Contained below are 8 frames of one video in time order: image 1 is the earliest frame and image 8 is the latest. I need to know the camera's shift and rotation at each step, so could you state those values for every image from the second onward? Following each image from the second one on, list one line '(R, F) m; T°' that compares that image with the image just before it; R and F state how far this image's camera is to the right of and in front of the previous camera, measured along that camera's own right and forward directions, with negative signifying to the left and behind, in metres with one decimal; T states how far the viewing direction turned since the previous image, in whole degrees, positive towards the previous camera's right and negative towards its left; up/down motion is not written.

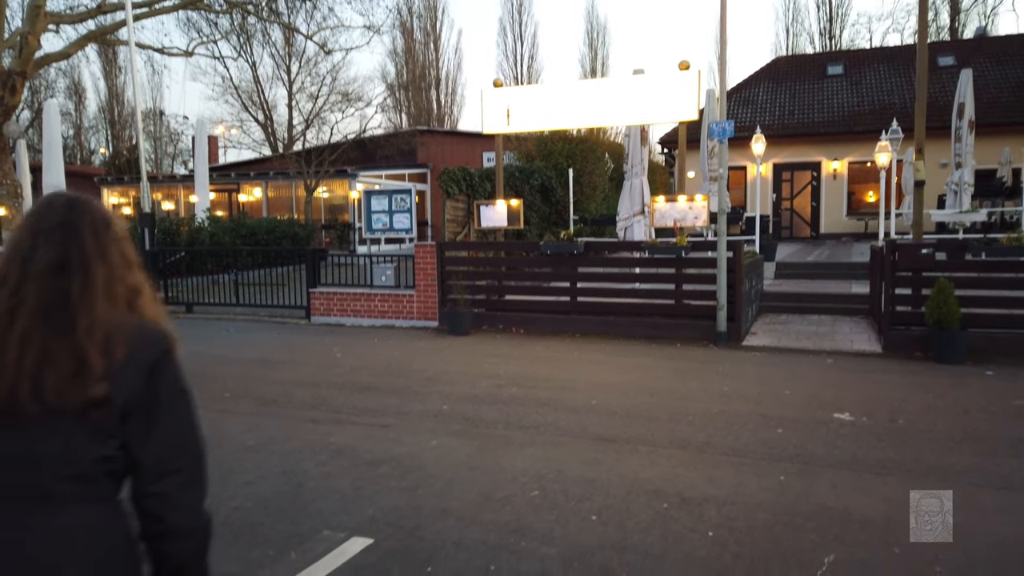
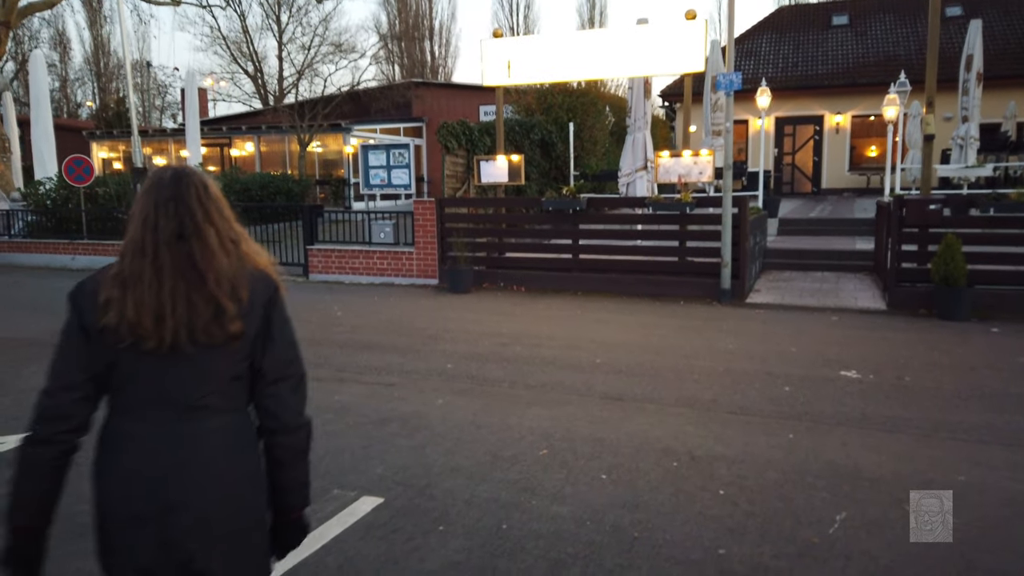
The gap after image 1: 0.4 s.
(-0.1, +0.1) m; 0°
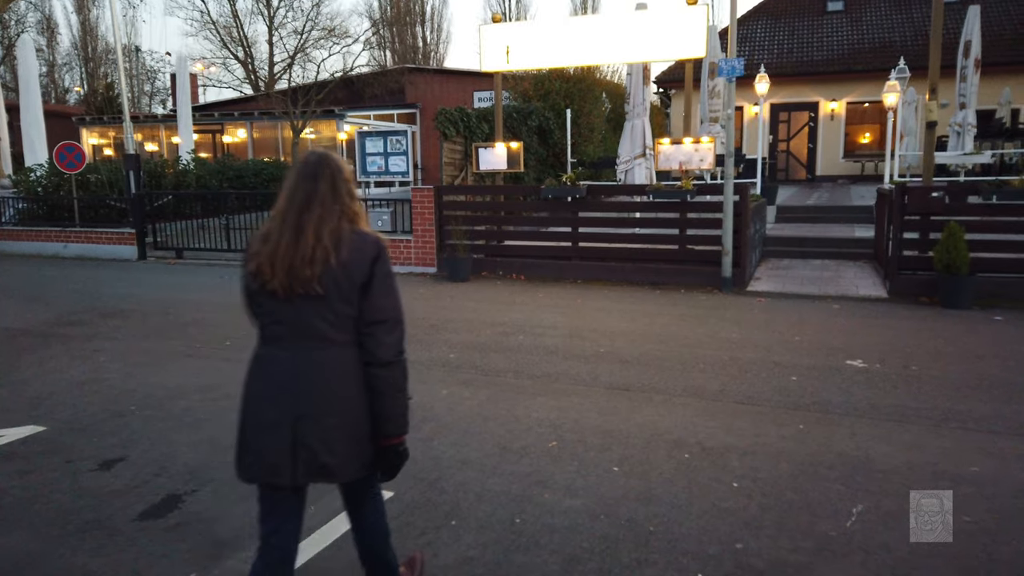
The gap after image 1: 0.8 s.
(-0.1, +0.1) m; +1°
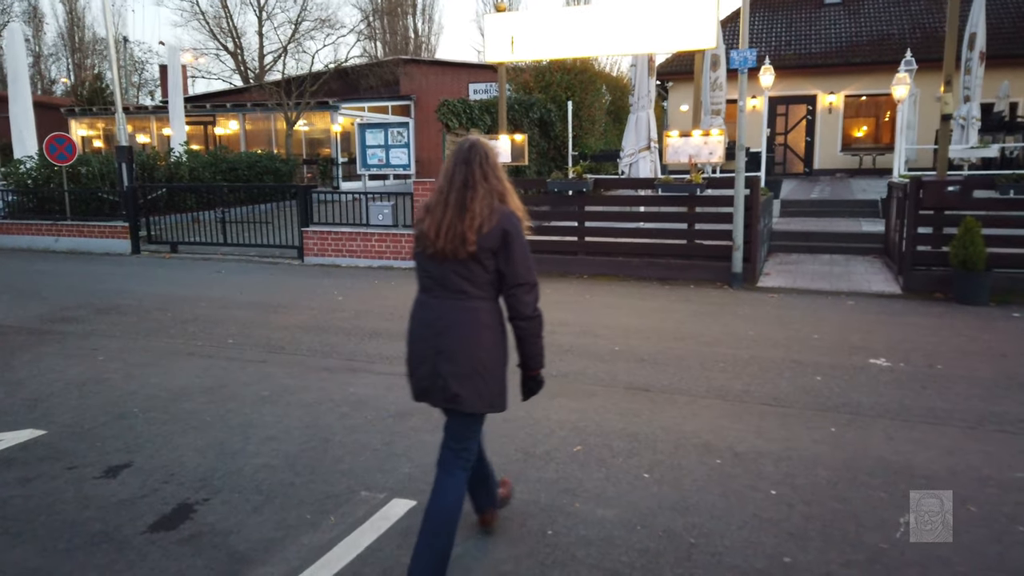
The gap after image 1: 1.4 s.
(-0.2, +0.2) m; +1°
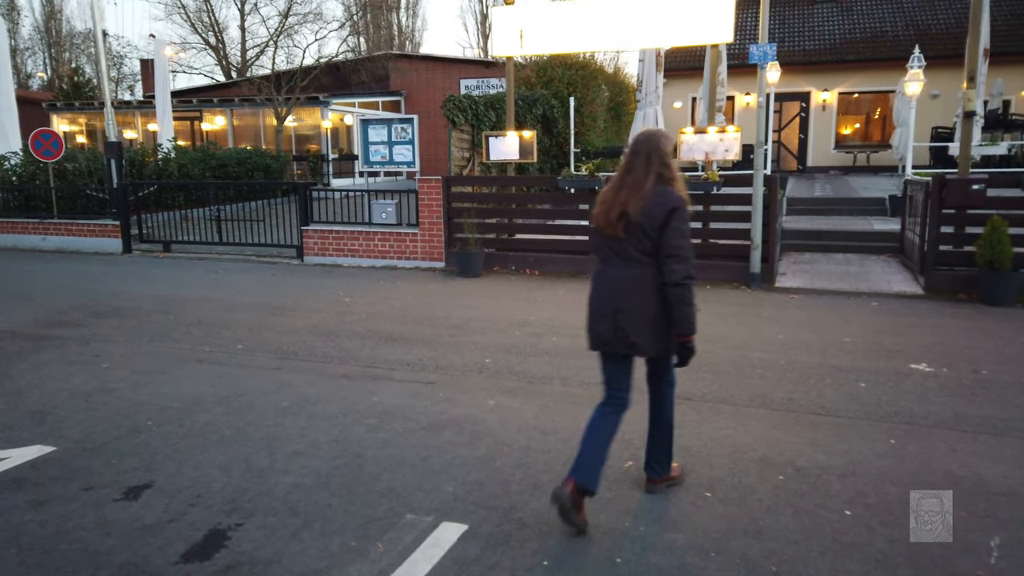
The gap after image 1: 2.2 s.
(-0.4, +0.3) m; +1°
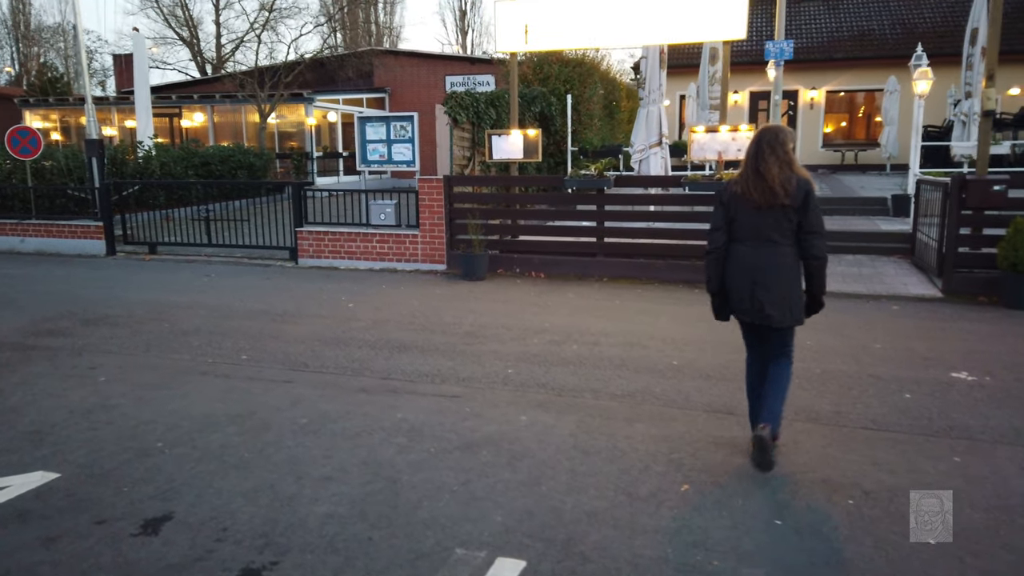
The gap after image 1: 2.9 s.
(-0.4, +0.3) m; +2°
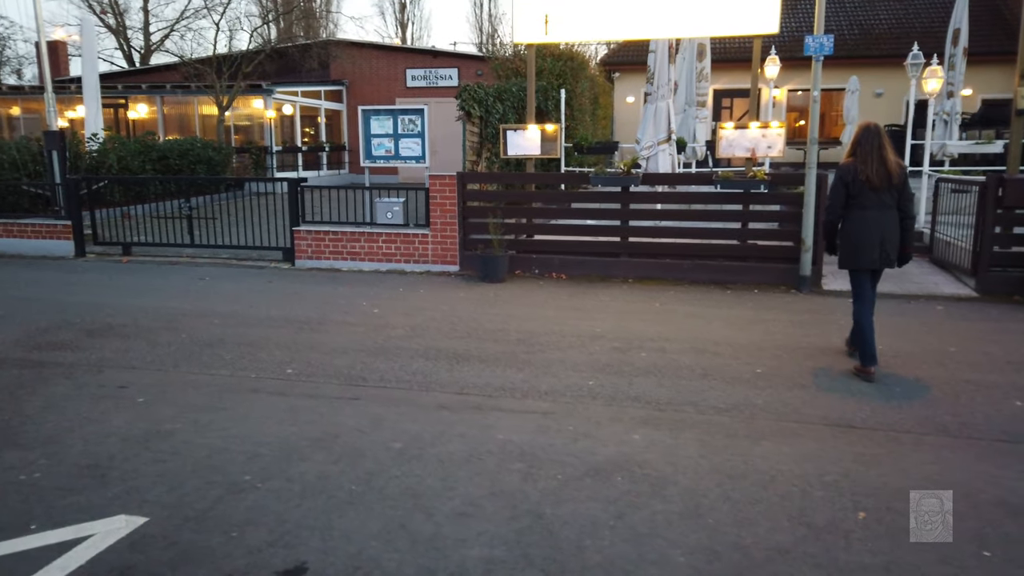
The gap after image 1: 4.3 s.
(-1.1, +0.5) m; +5°
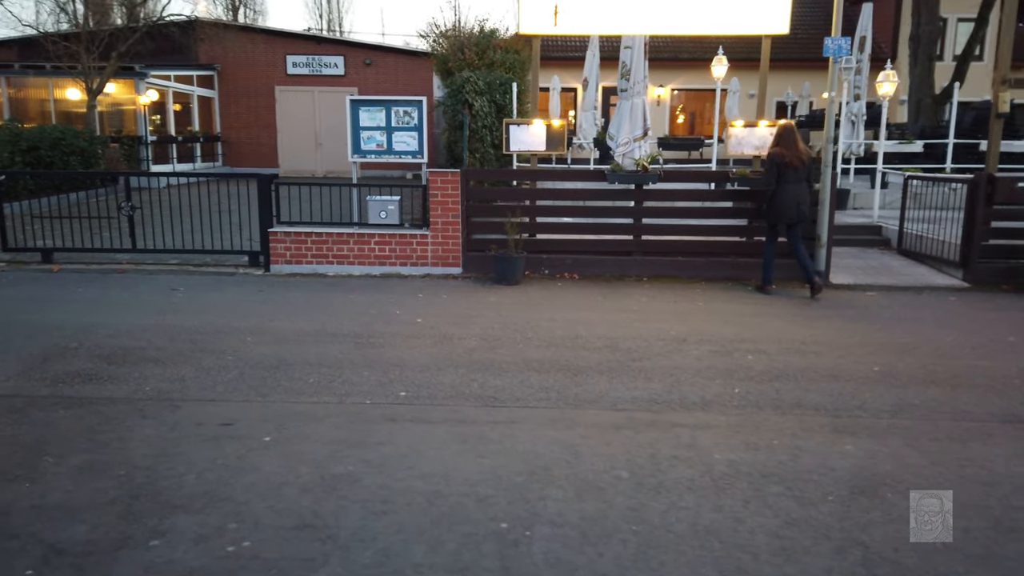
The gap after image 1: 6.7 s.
(-2.2, +0.6) m; +12°
